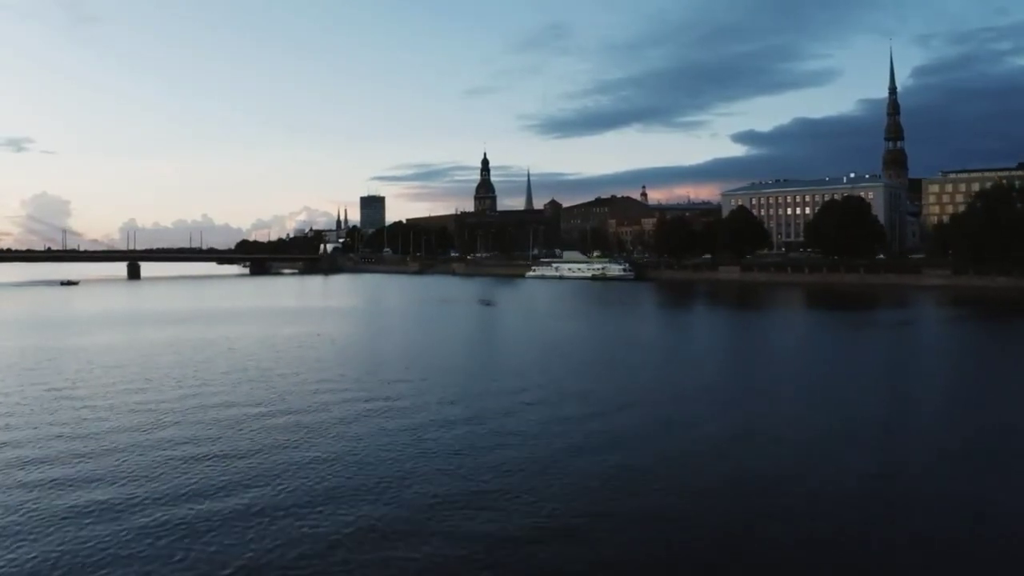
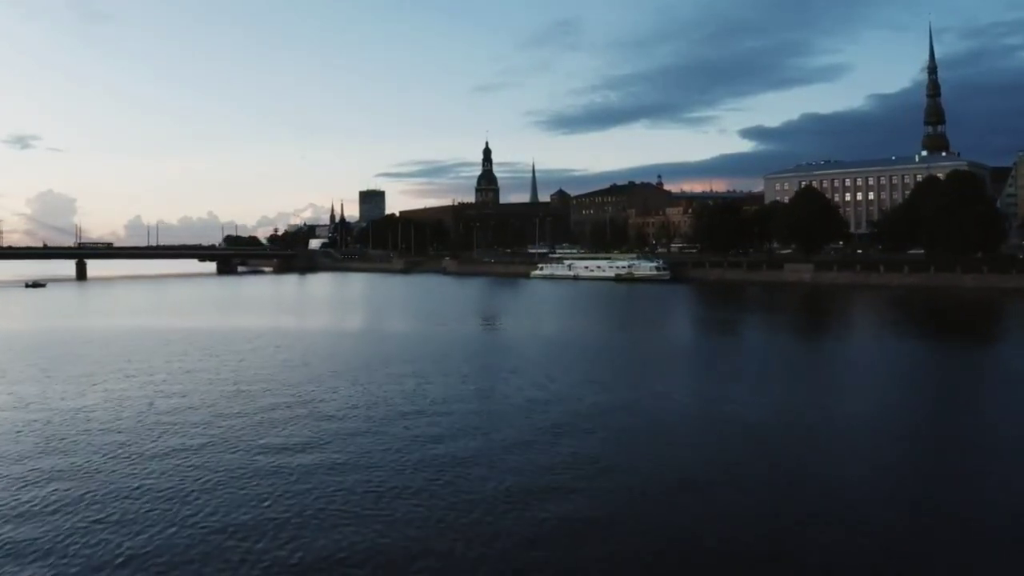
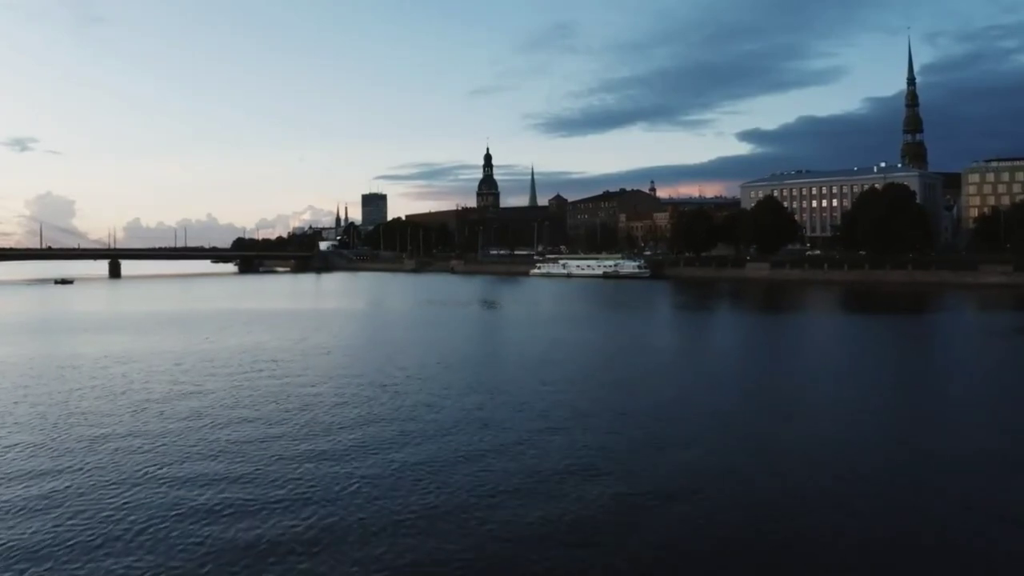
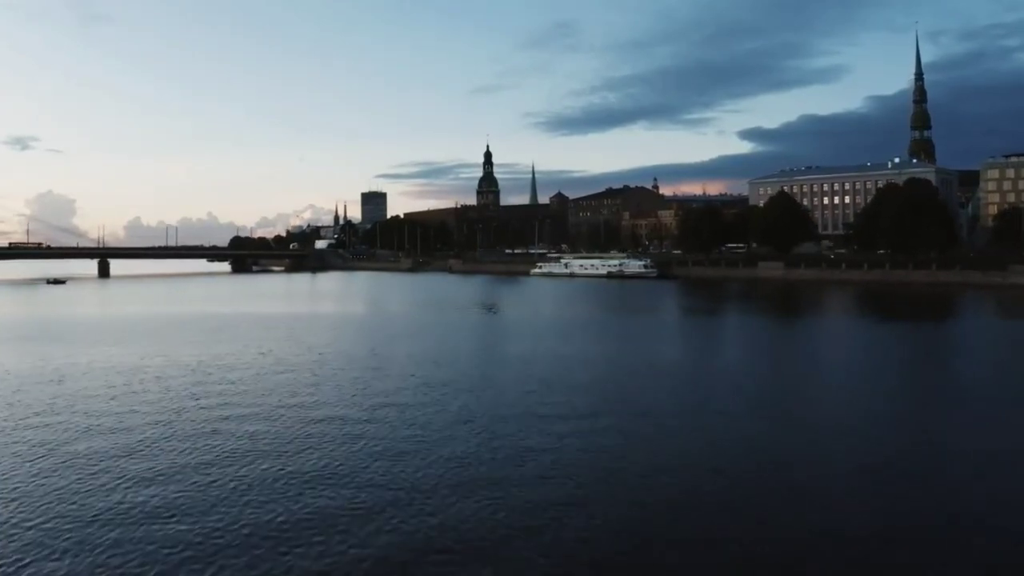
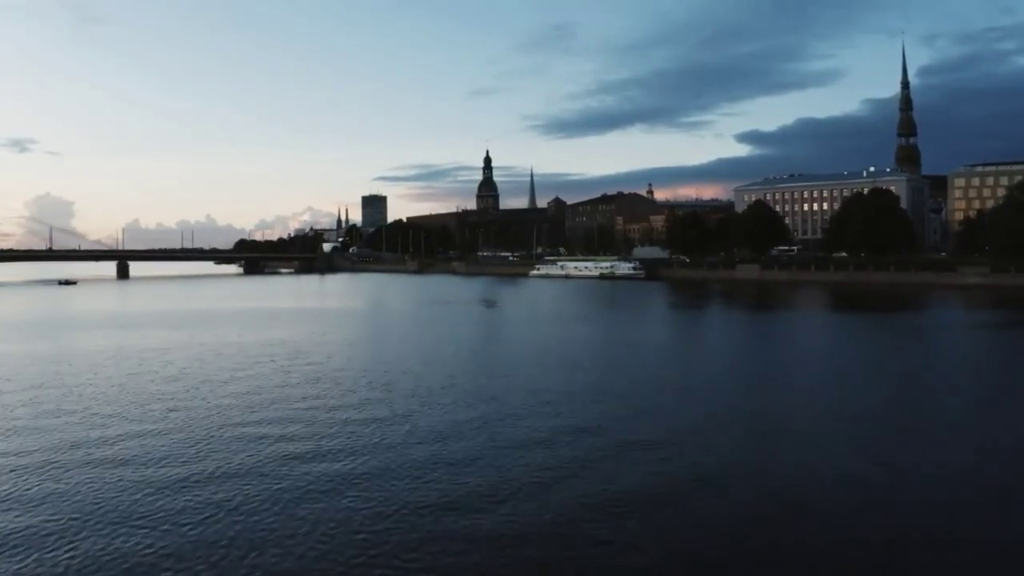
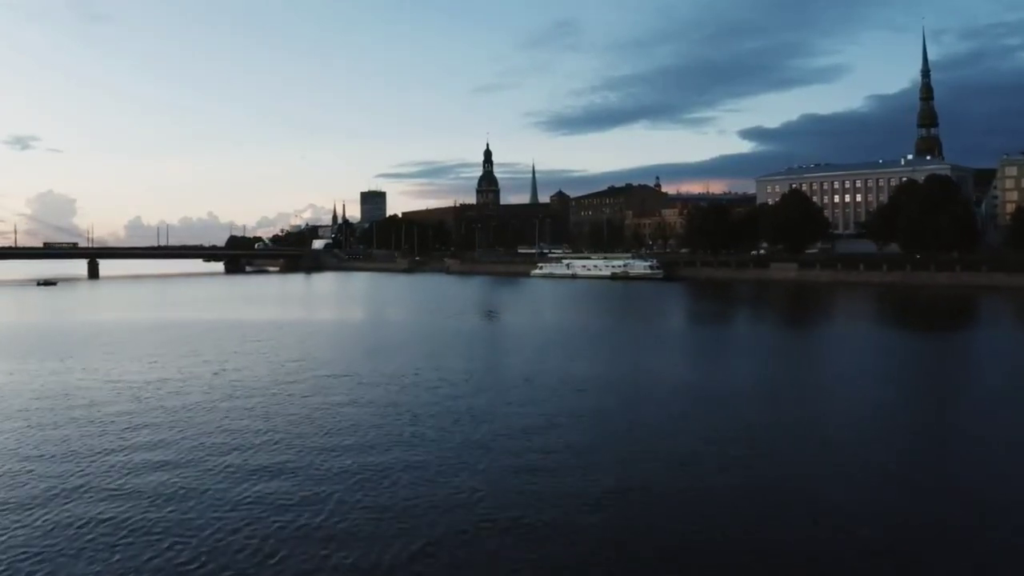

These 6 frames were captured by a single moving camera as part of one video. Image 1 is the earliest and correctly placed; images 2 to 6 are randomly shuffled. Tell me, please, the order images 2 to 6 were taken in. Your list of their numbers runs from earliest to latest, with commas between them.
5, 3, 4, 6, 2
